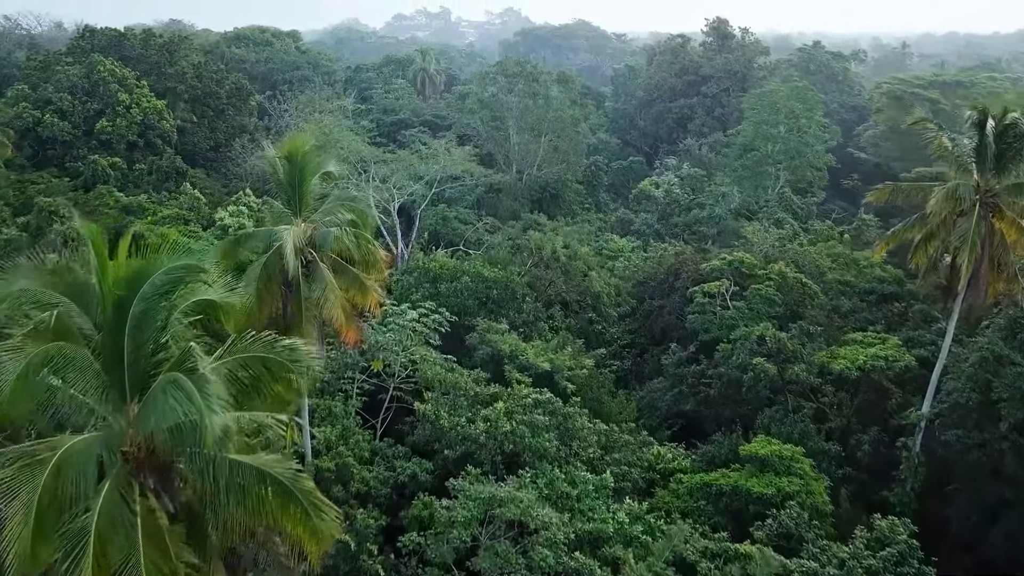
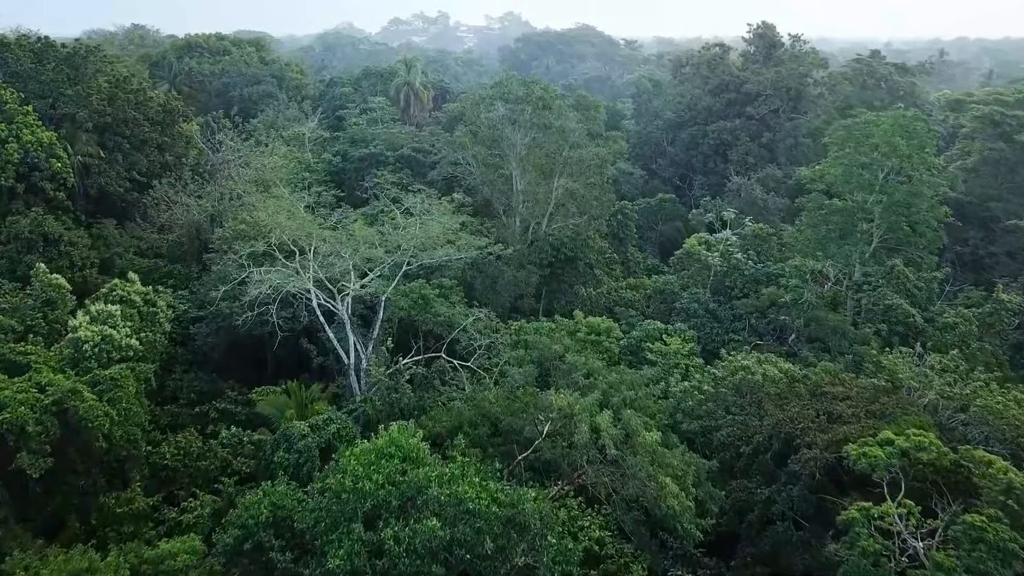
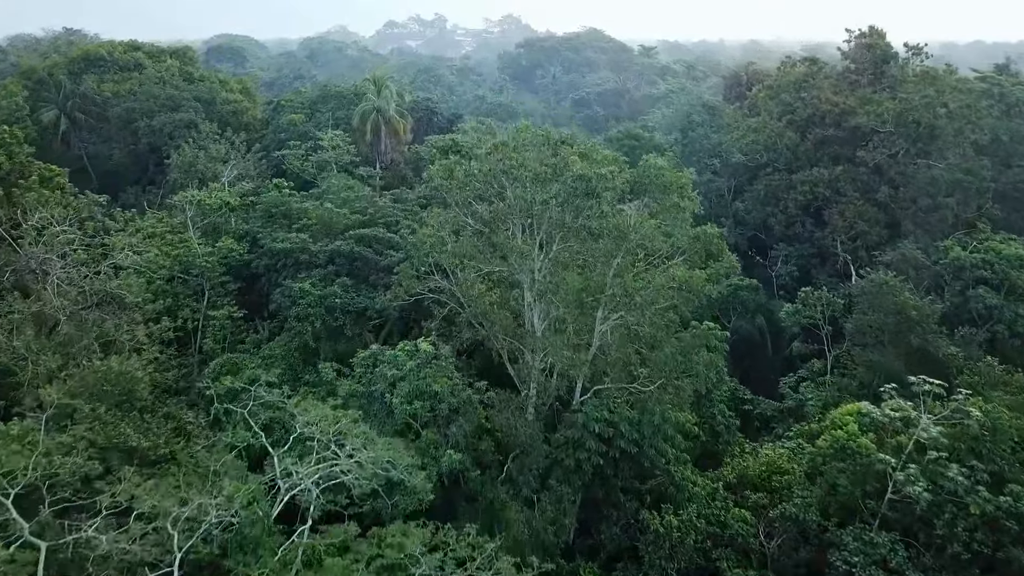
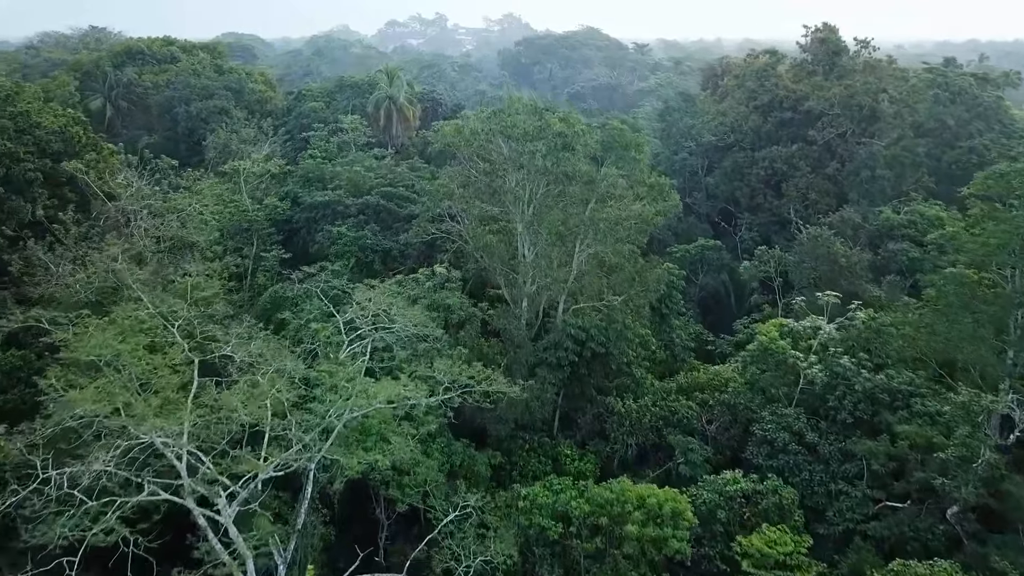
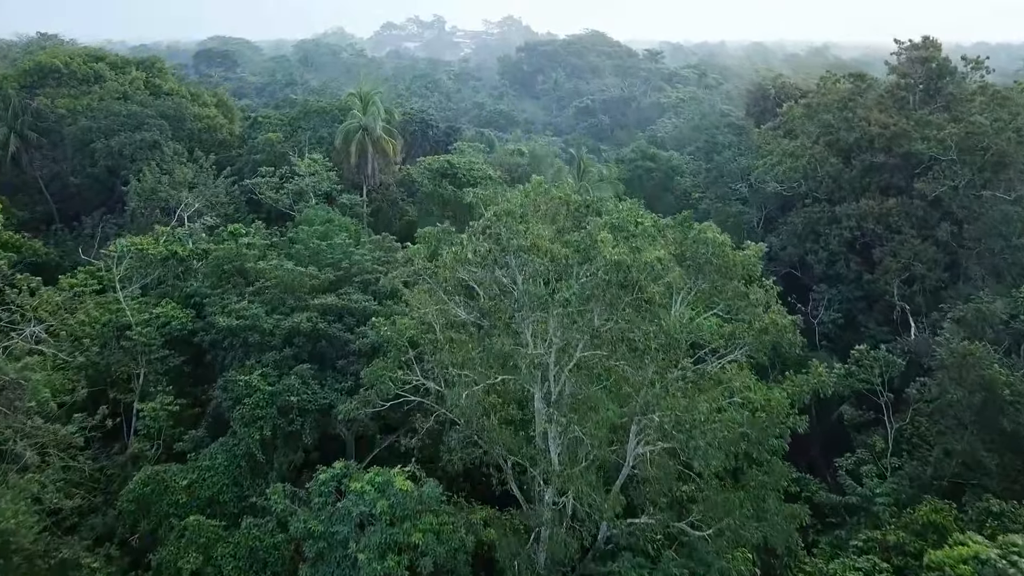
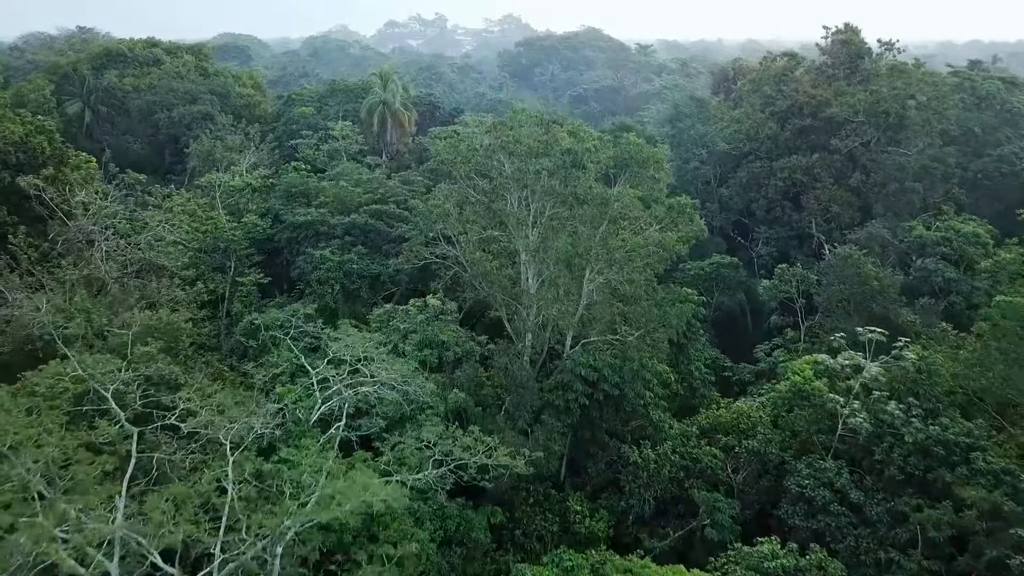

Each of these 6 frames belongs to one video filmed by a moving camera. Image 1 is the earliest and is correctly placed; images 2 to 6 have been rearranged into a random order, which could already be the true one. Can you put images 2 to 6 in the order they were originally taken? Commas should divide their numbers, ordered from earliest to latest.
2, 4, 6, 3, 5
